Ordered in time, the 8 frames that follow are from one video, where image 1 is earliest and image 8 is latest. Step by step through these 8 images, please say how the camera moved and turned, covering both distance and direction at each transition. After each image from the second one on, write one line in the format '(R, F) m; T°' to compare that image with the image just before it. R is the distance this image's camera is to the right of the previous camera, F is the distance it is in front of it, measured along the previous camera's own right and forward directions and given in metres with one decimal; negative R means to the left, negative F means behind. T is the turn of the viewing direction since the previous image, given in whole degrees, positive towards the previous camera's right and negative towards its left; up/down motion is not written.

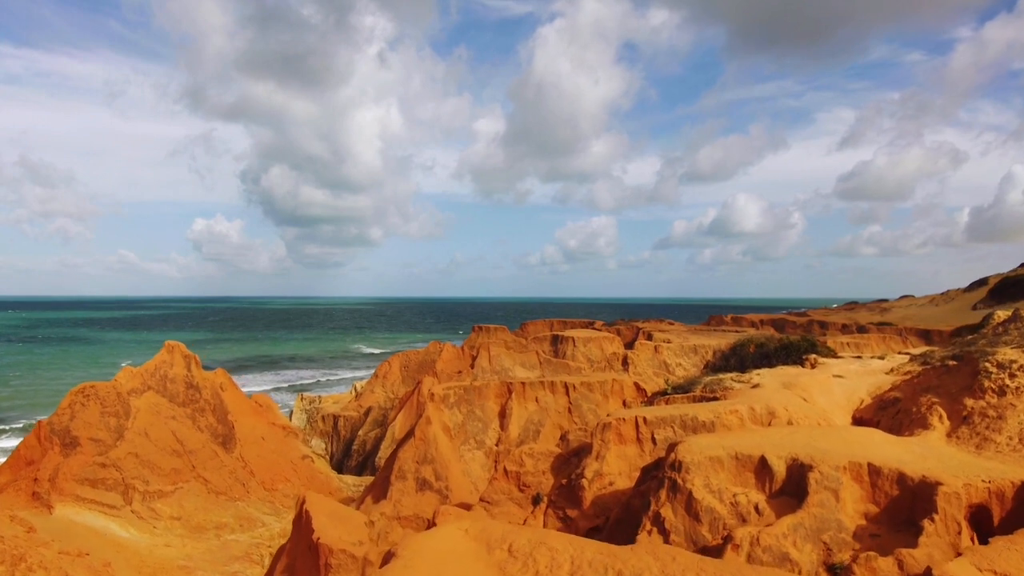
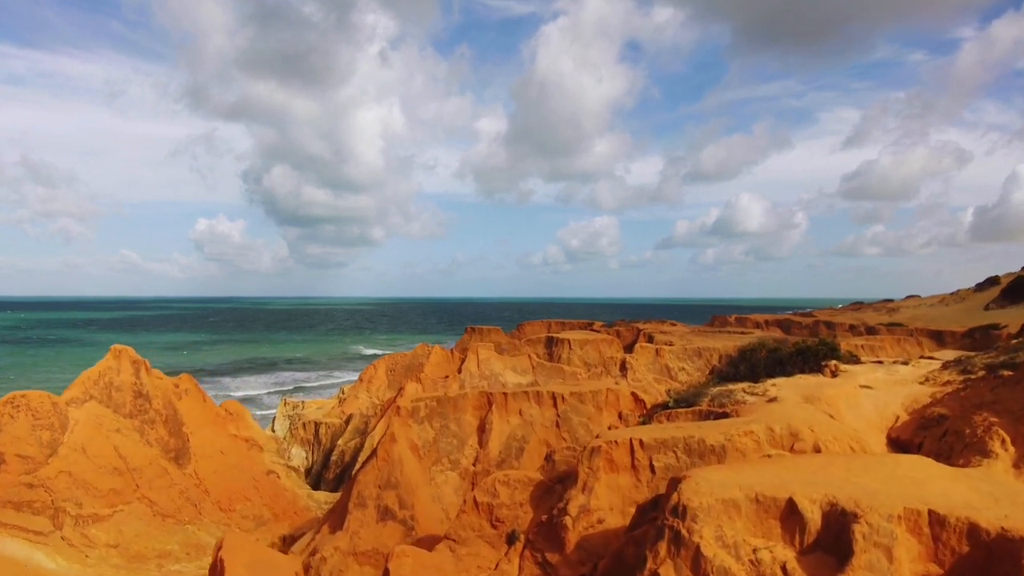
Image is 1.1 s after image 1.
(+0.5, +1.8) m; 0°
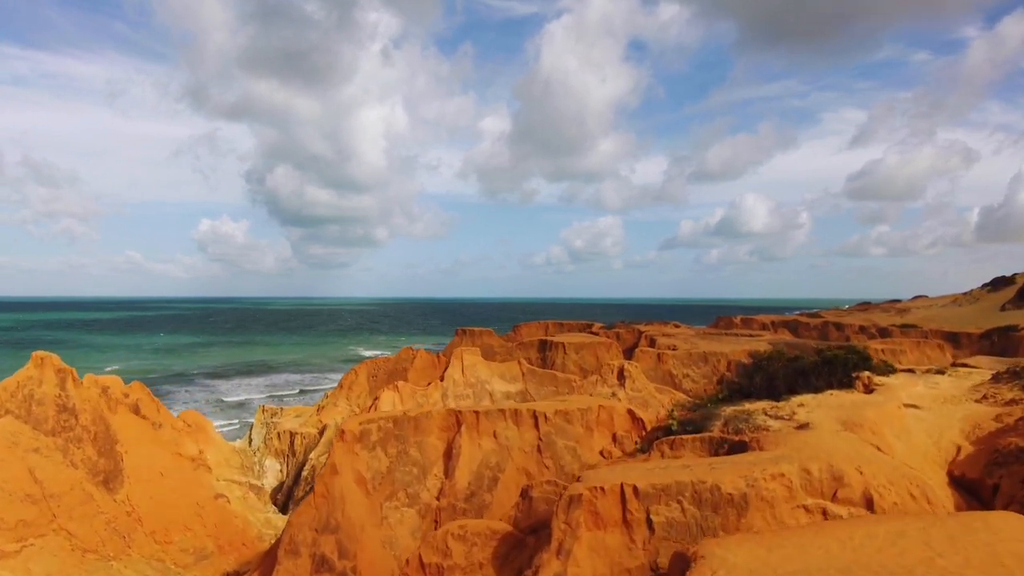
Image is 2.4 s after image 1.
(+0.5, +2.1) m; 0°
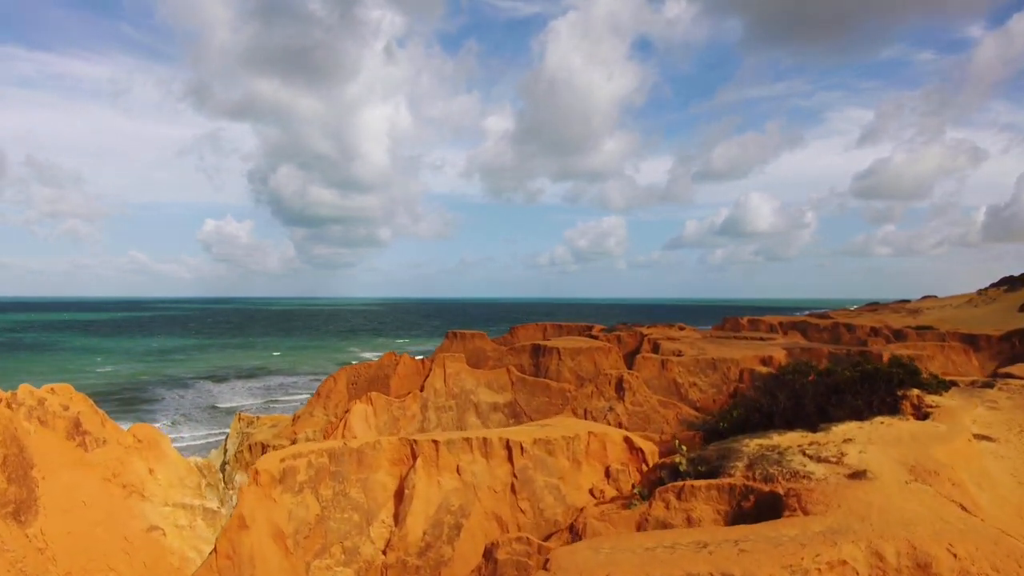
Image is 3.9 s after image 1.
(+0.5, +2.1) m; 0°
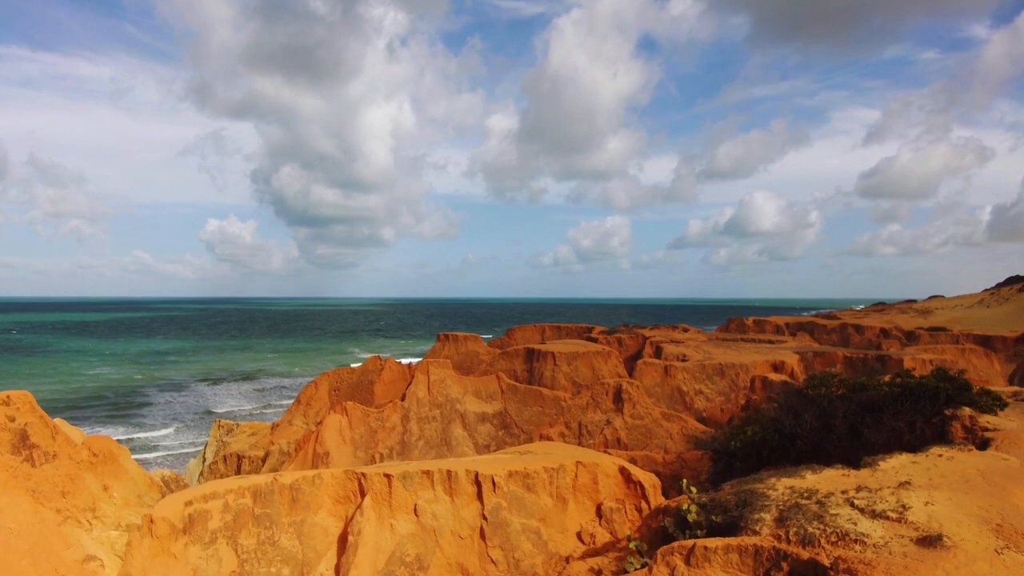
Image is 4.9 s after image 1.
(+0.4, +1.6) m; 0°
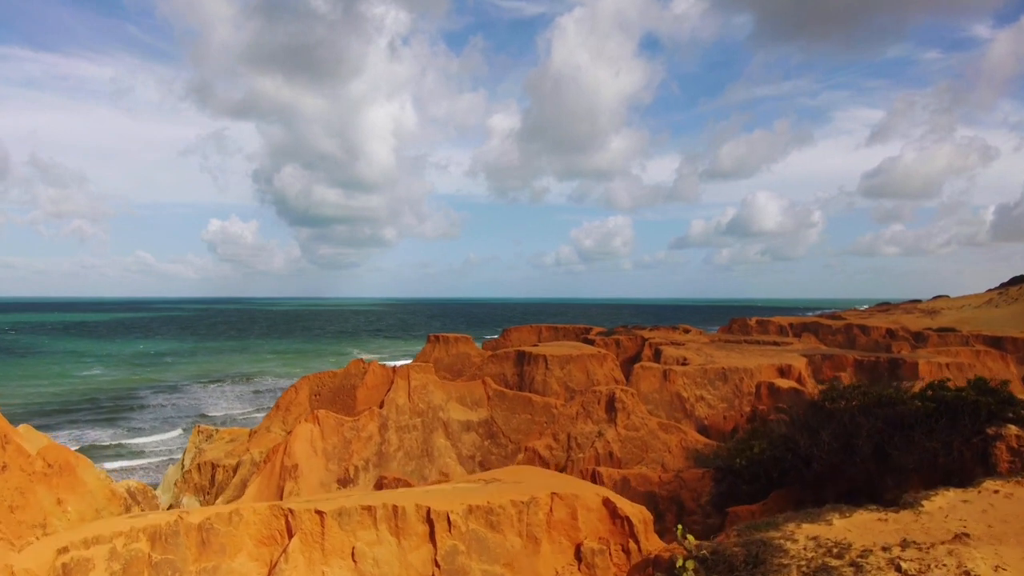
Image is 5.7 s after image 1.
(+0.4, +1.3) m; 0°
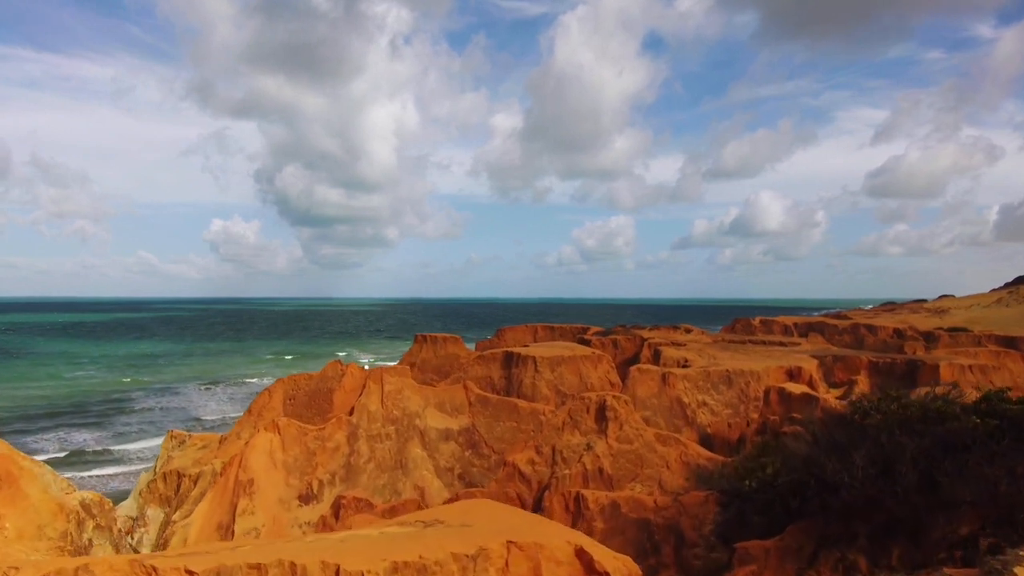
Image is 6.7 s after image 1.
(+0.5, +1.5) m; 0°
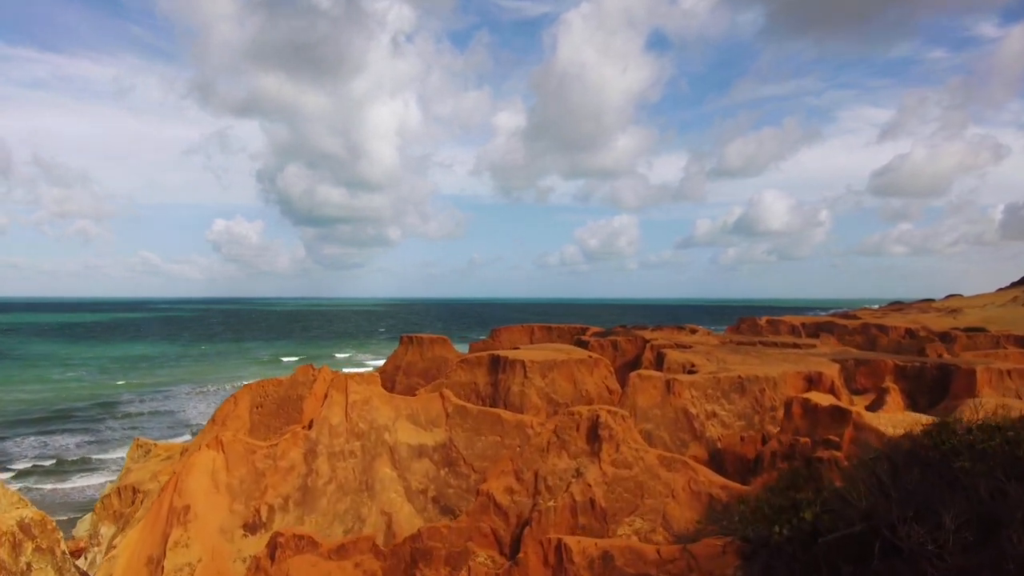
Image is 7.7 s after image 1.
(+0.4, +1.9) m; 0°
